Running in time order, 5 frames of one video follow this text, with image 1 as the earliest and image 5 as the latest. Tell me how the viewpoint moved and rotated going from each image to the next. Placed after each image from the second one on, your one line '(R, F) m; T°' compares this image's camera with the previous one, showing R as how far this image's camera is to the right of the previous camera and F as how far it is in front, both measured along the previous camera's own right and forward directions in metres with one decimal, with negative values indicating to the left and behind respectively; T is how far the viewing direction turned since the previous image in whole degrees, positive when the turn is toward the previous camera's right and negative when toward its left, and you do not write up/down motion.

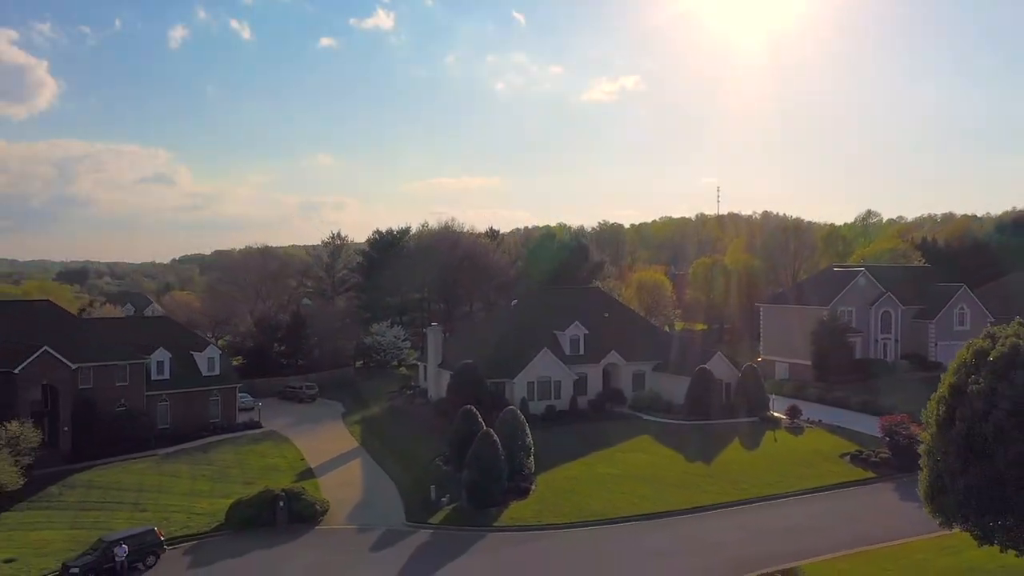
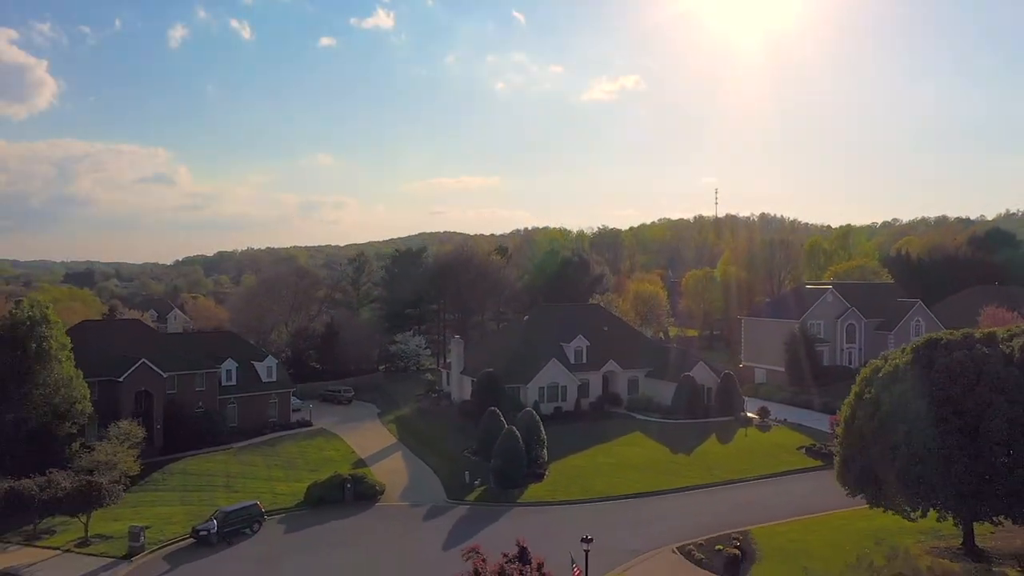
(-0.6, -5.1) m; 0°
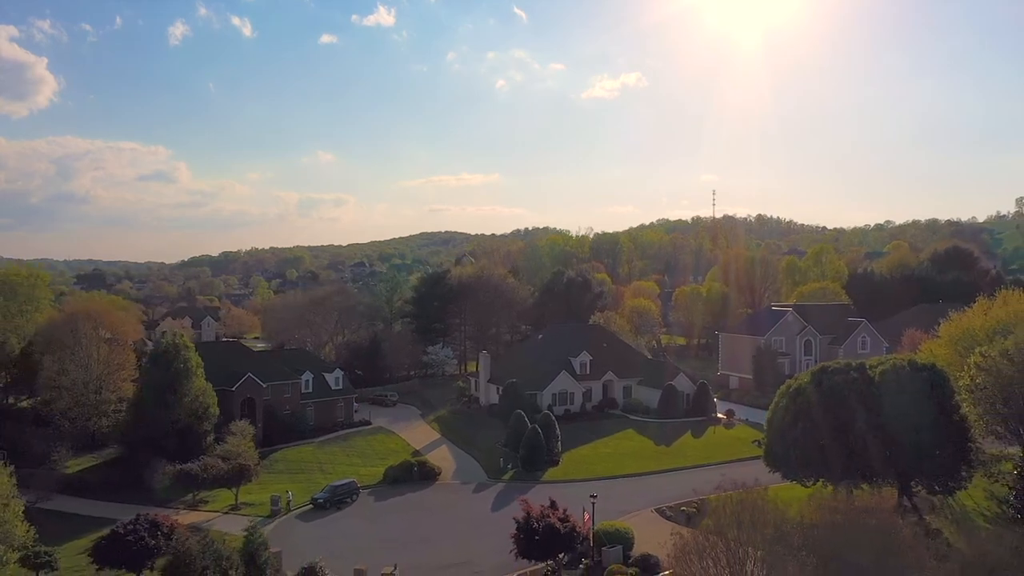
(-1.1, -8.6) m; 0°
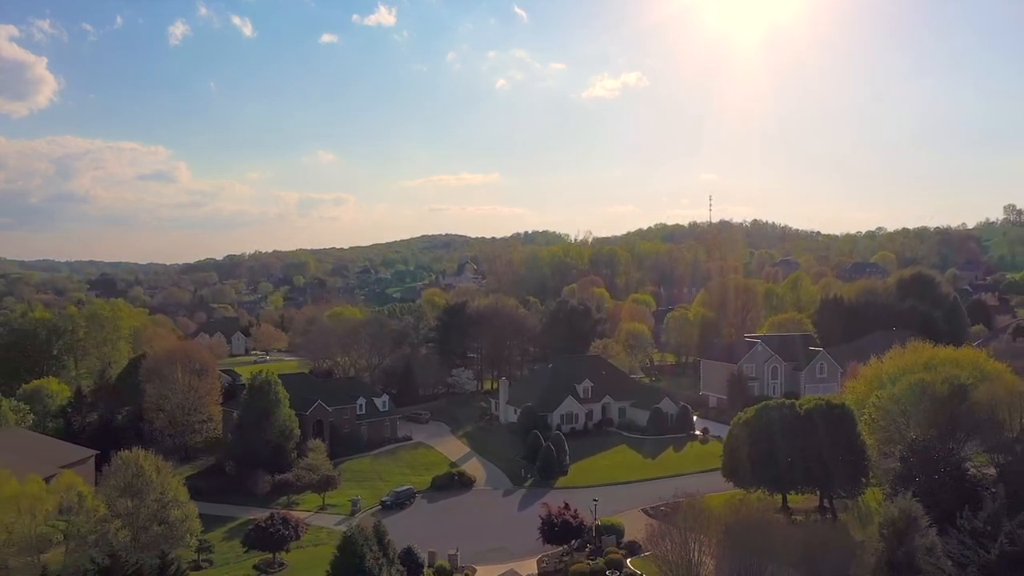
(-1.1, -9.4) m; 0°
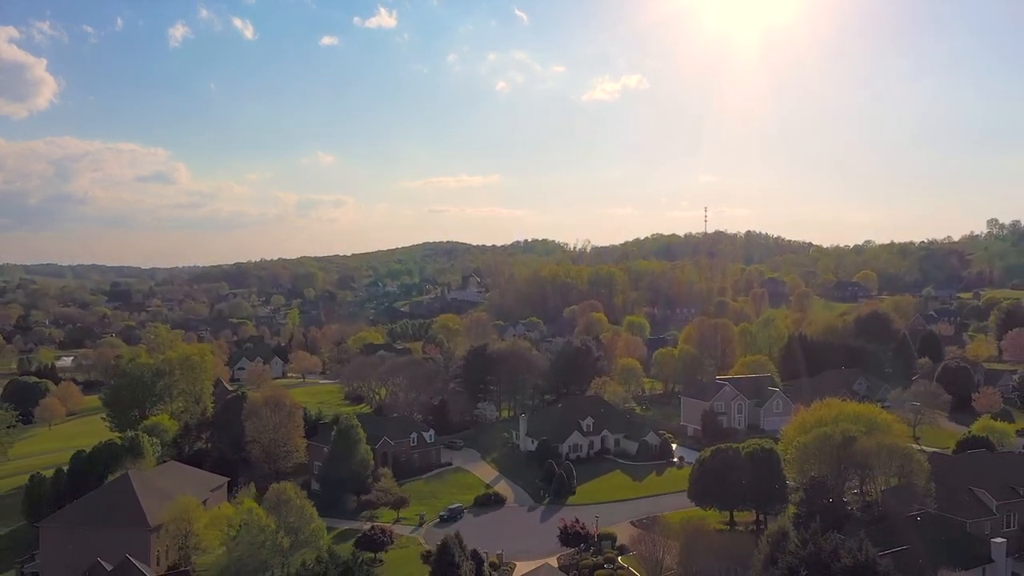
(-1.7, -14.5) m; 0°
